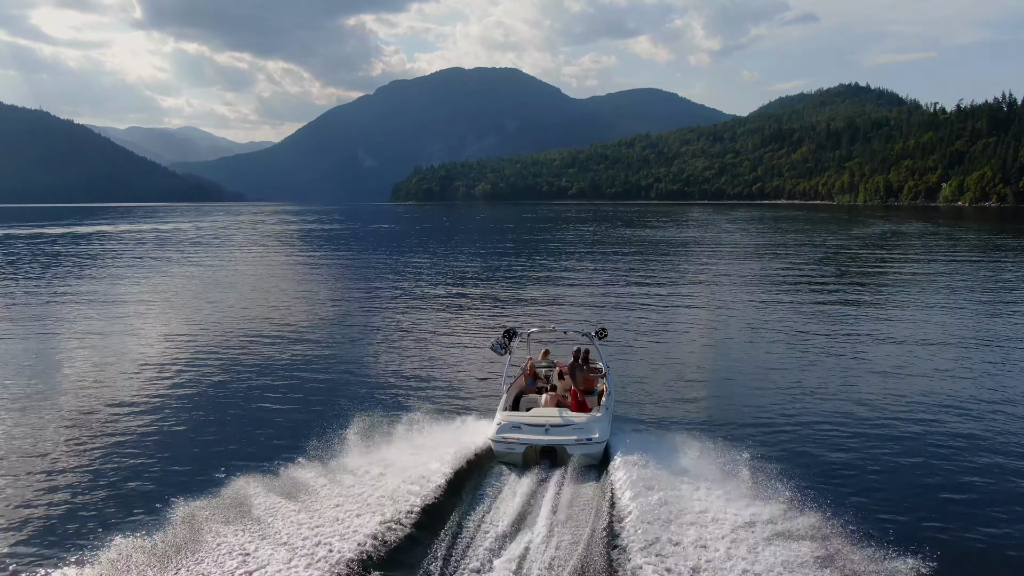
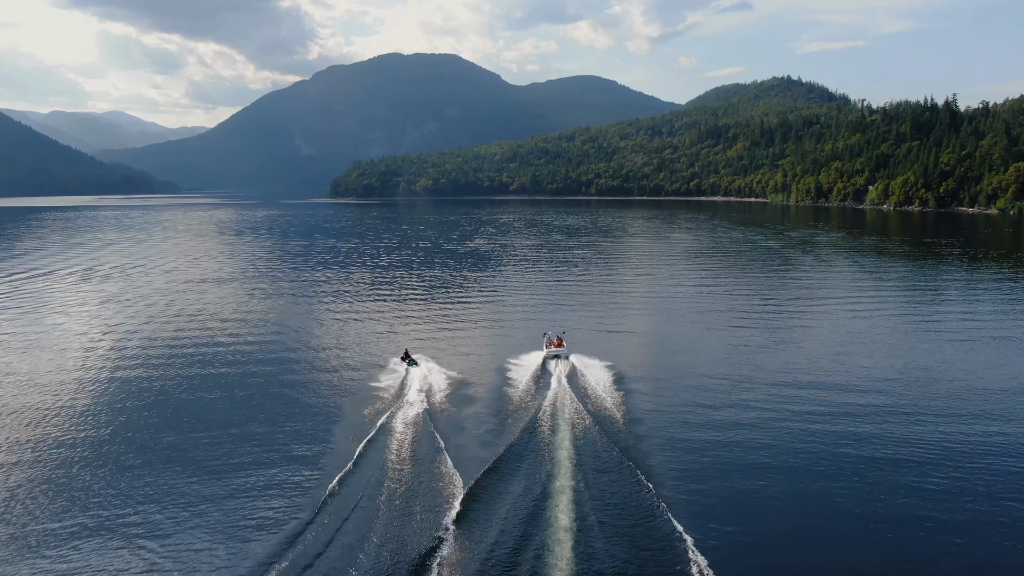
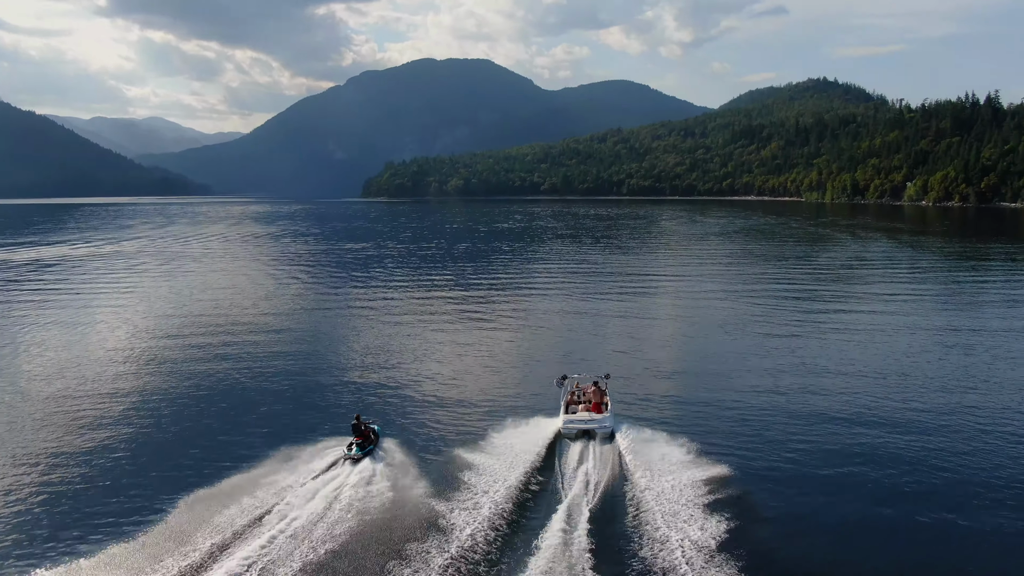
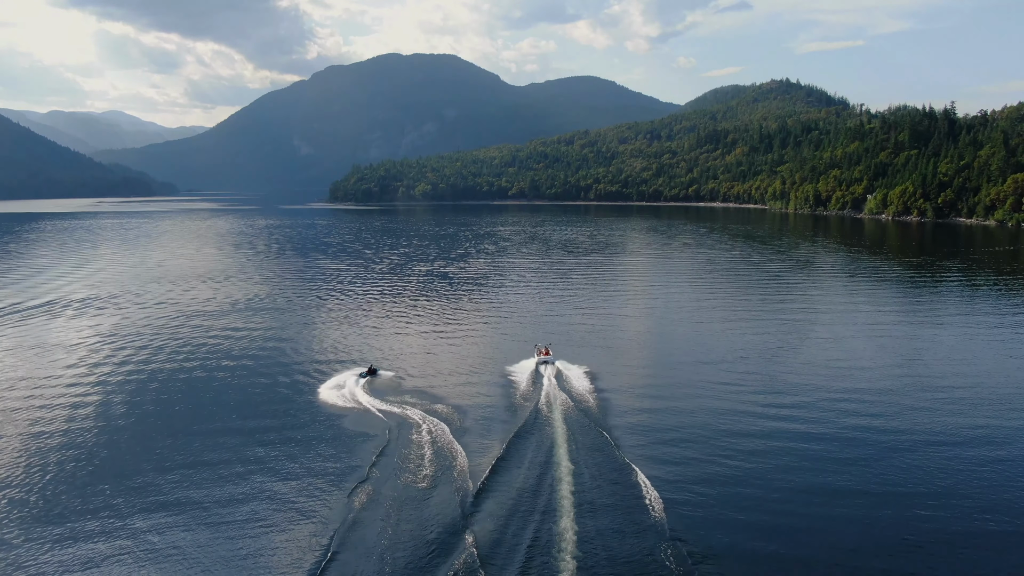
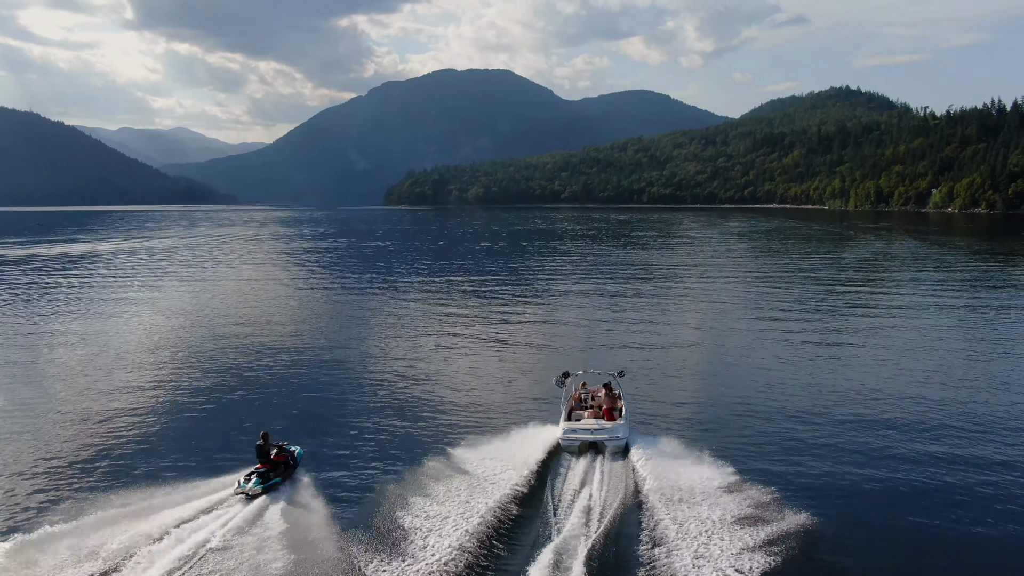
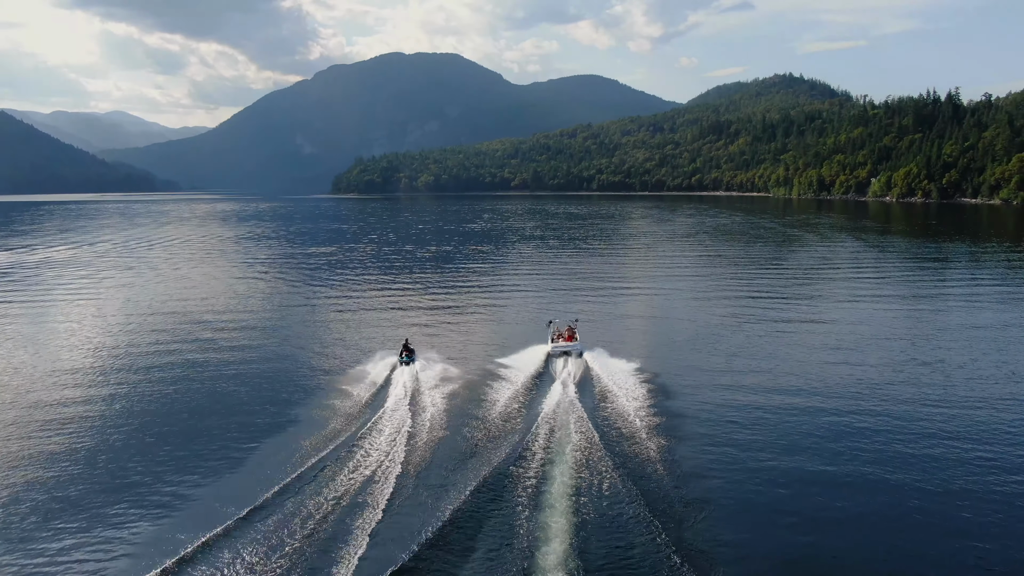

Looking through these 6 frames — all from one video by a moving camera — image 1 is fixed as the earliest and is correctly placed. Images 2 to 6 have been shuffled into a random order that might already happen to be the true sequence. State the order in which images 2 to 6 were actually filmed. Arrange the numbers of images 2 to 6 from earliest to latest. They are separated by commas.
5, 3, 6, 2, 4
